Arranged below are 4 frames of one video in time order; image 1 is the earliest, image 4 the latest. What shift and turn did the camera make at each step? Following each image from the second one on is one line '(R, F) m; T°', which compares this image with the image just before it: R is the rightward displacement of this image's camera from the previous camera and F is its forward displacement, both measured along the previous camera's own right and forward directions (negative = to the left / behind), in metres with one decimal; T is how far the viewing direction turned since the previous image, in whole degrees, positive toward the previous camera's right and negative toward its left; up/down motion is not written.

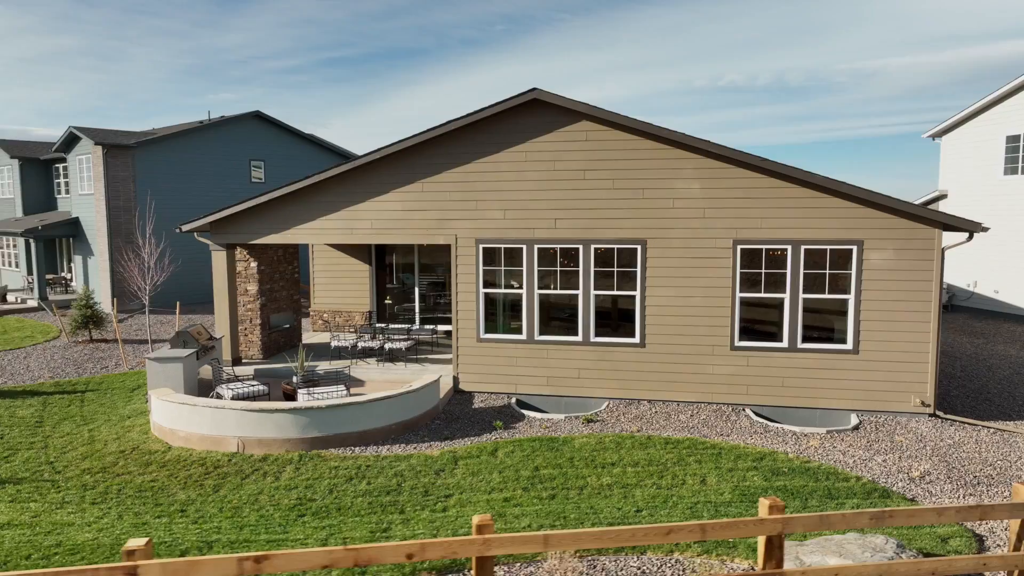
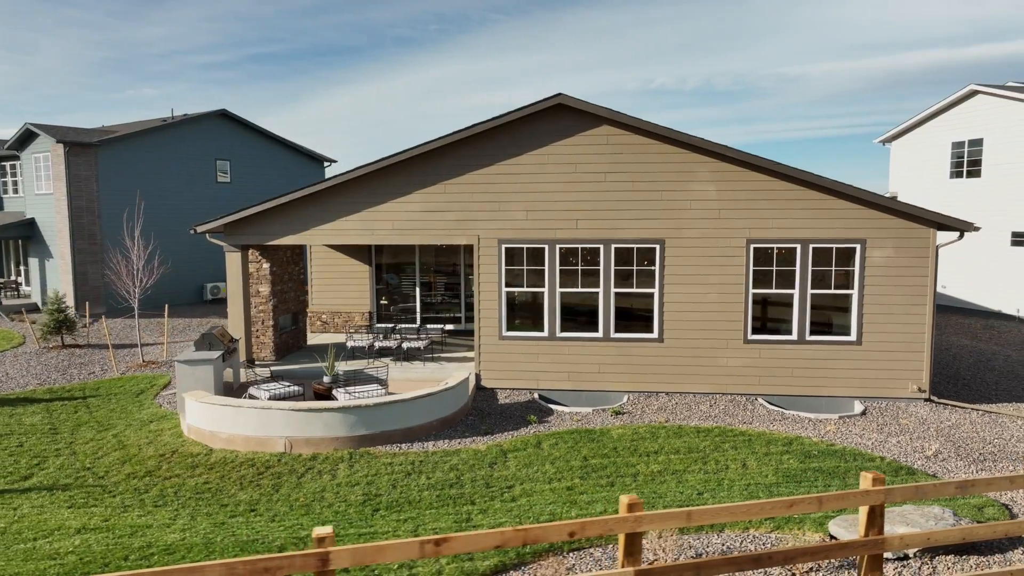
(-1.4, -0.3) m; +5°
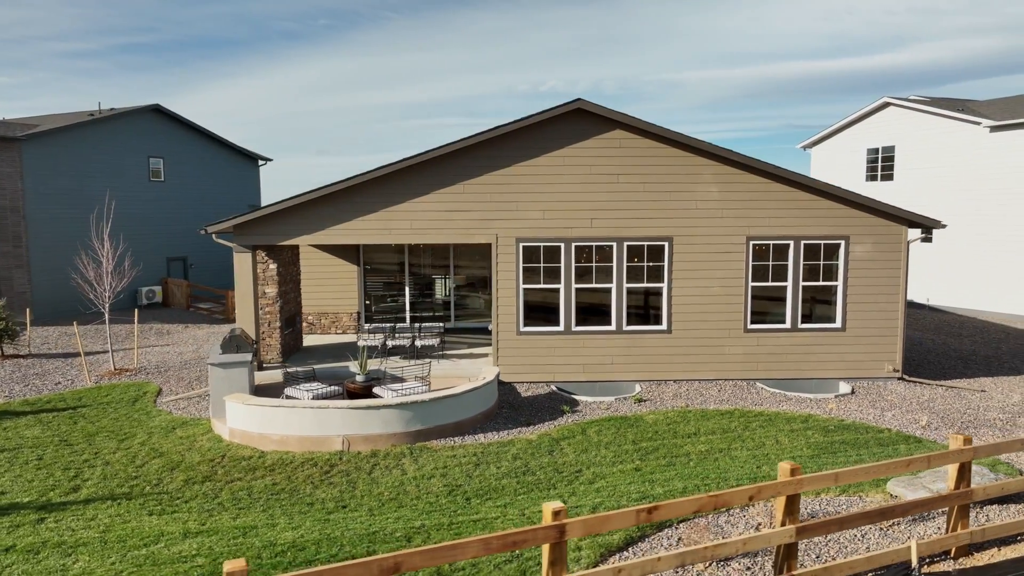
(-2.0, -0.3) m; +8°
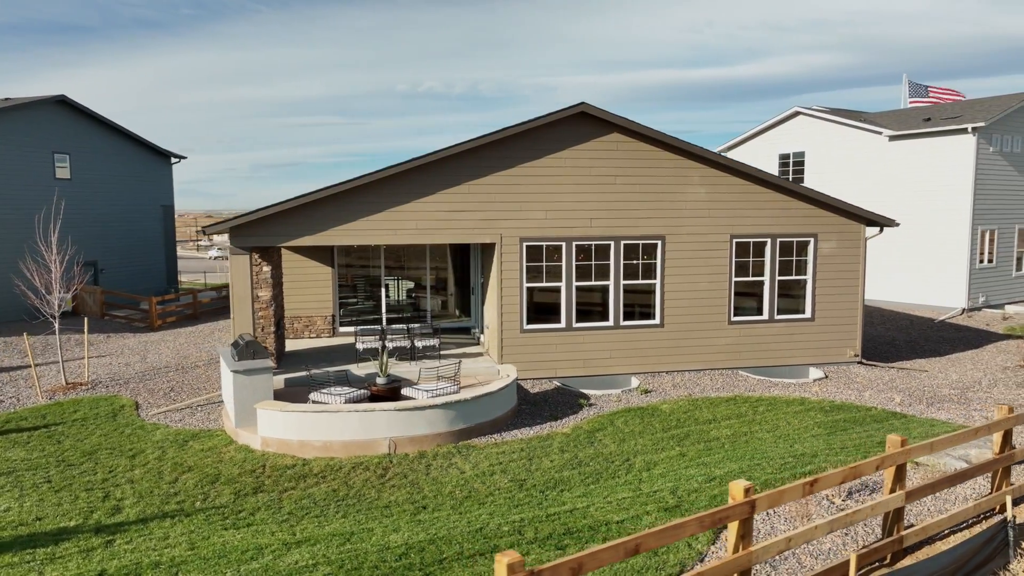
(-2.1, 0.0) m; +9°
